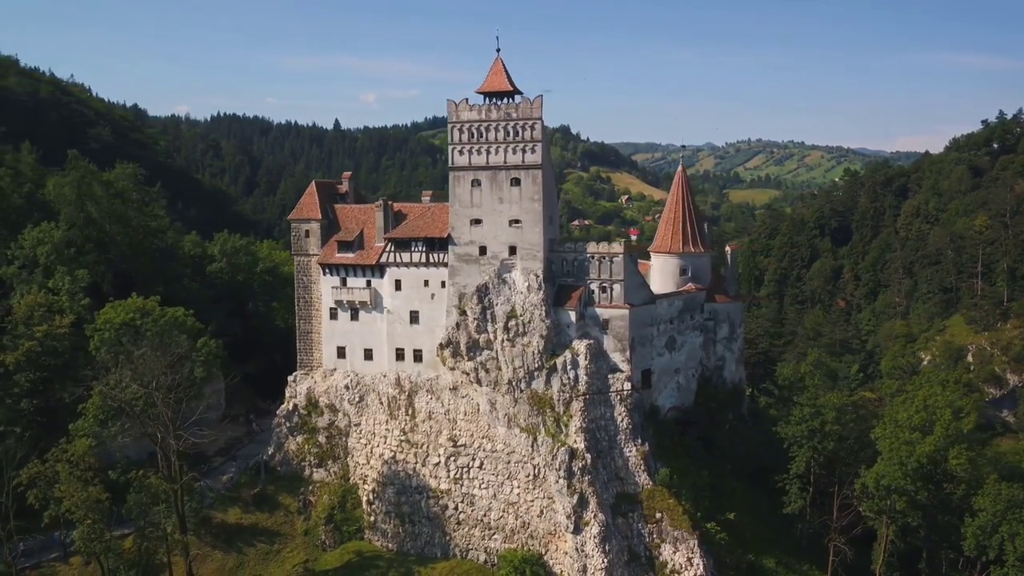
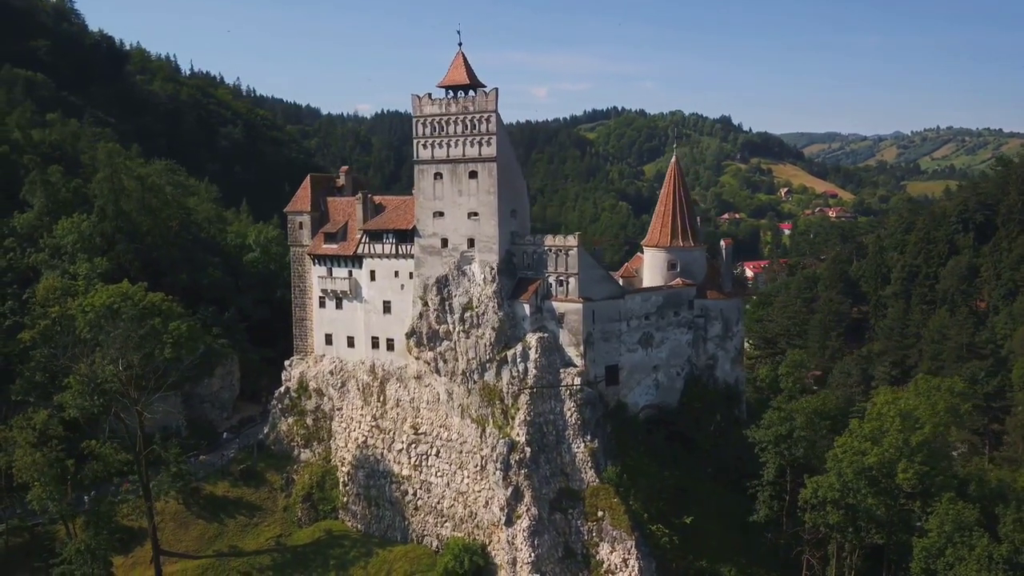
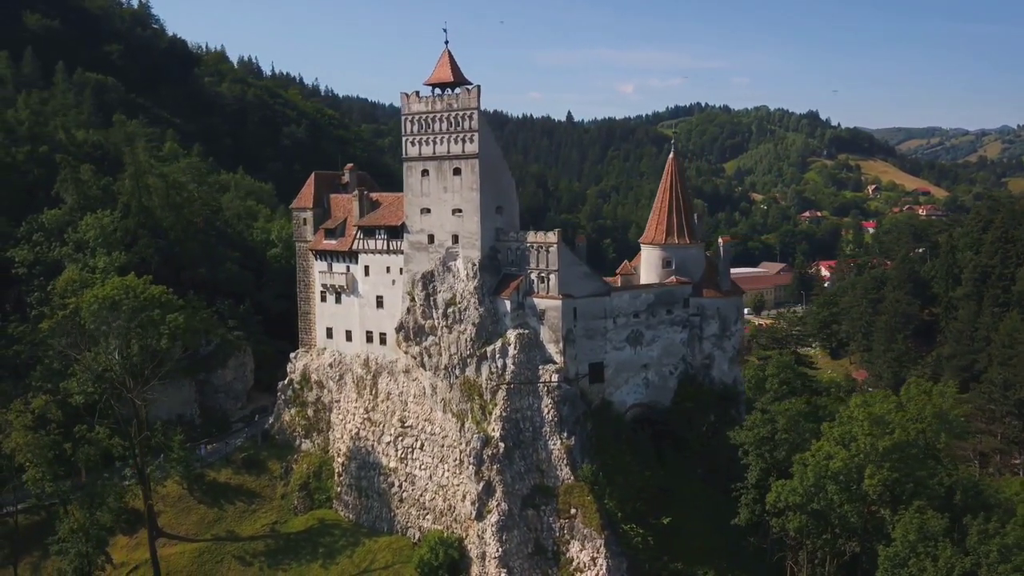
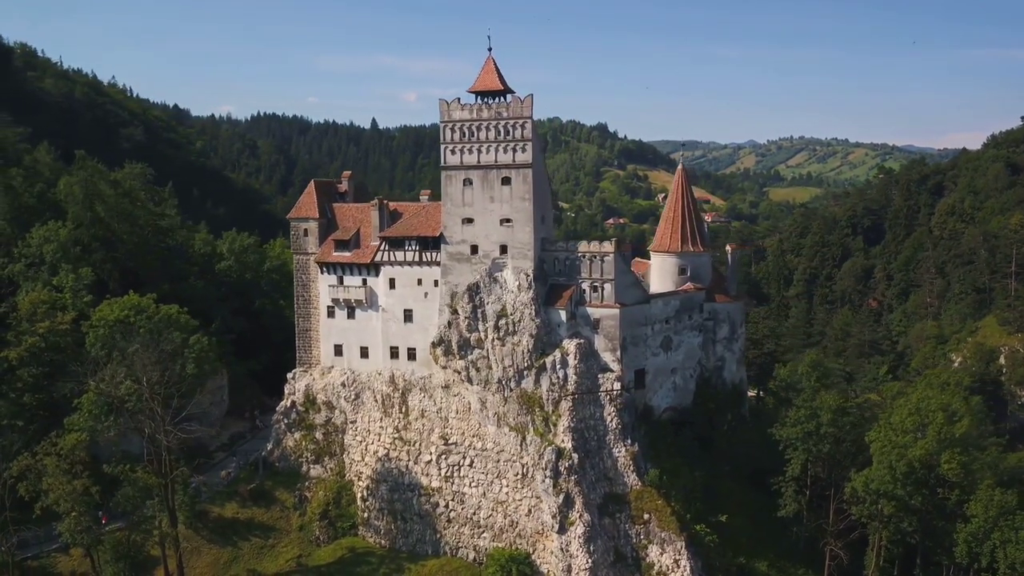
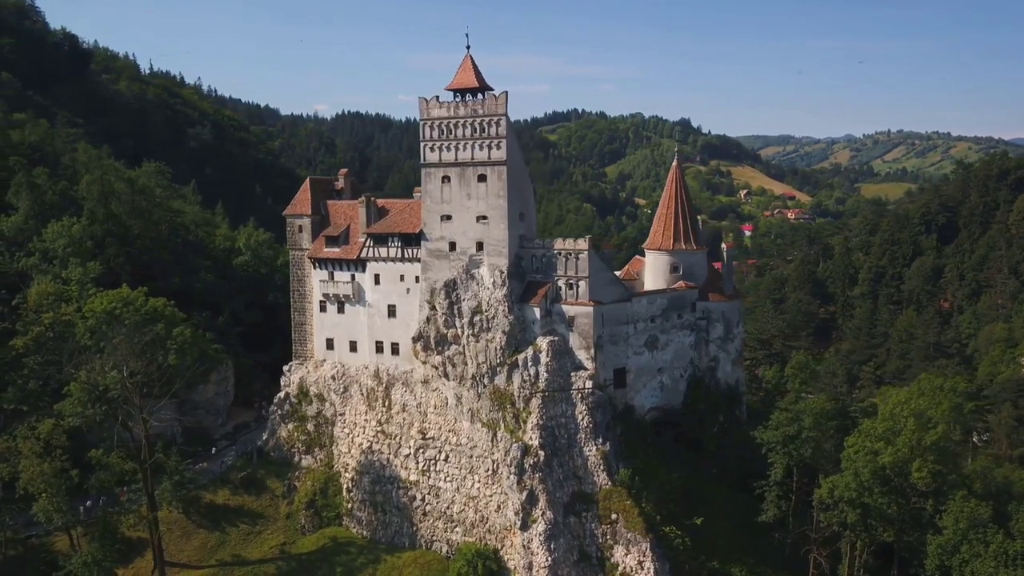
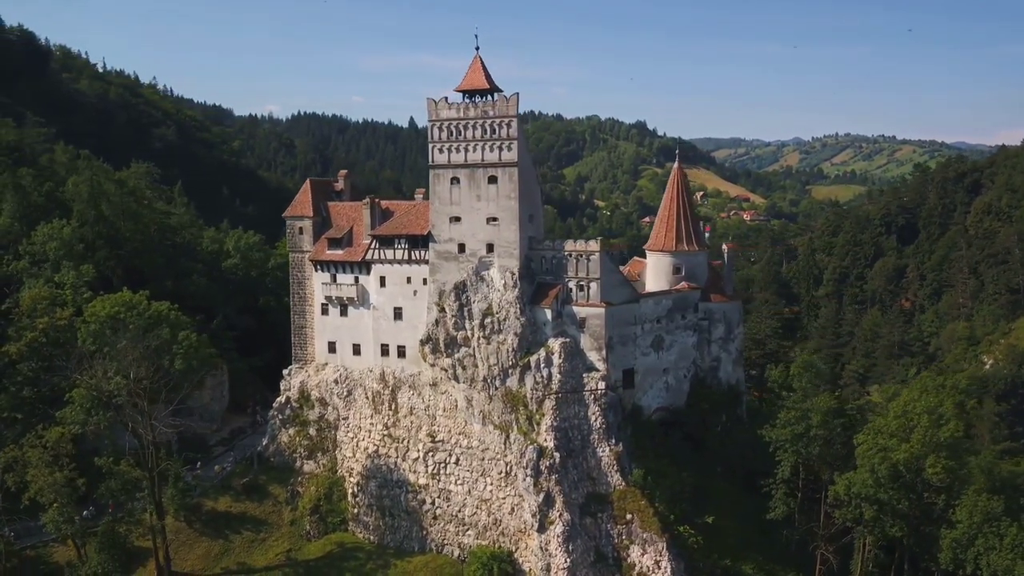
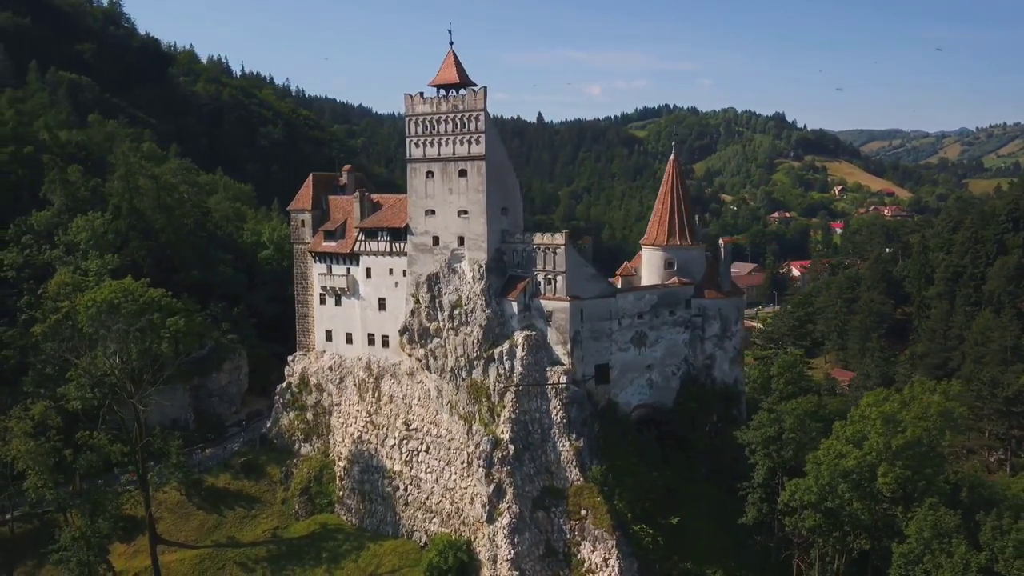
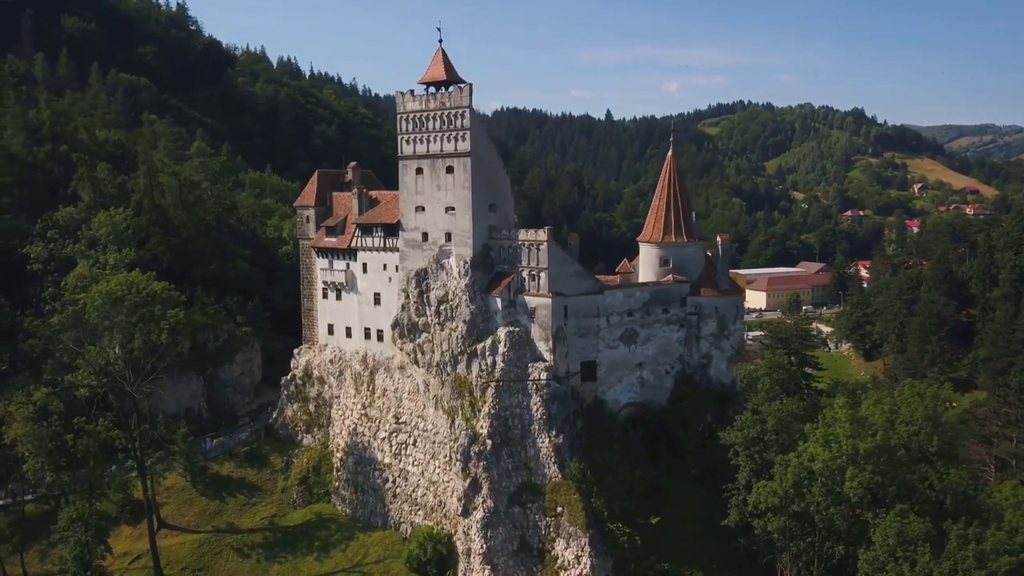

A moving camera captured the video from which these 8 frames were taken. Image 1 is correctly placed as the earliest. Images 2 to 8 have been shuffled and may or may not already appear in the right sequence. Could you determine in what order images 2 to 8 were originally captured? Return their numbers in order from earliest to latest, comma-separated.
4, 6, 5, 2, 7, 3, 8
